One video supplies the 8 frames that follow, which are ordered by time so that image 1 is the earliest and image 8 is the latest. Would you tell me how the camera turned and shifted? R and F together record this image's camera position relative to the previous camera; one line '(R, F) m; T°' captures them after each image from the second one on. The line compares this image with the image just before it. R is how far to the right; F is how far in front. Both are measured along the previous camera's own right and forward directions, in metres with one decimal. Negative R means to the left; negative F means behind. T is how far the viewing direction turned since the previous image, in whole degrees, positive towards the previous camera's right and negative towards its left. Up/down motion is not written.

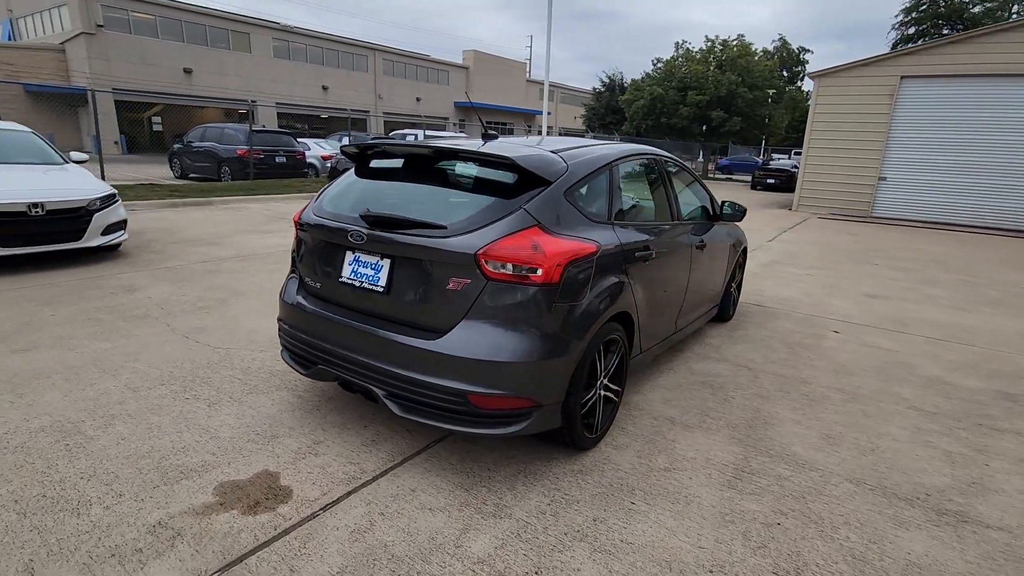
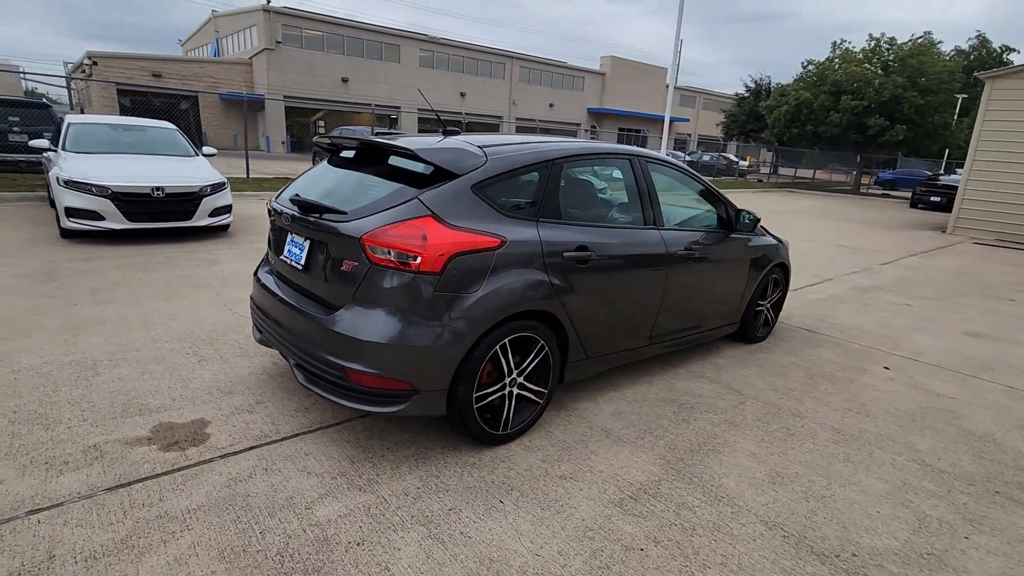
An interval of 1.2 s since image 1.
(+1.1, +0.1) m; -14°
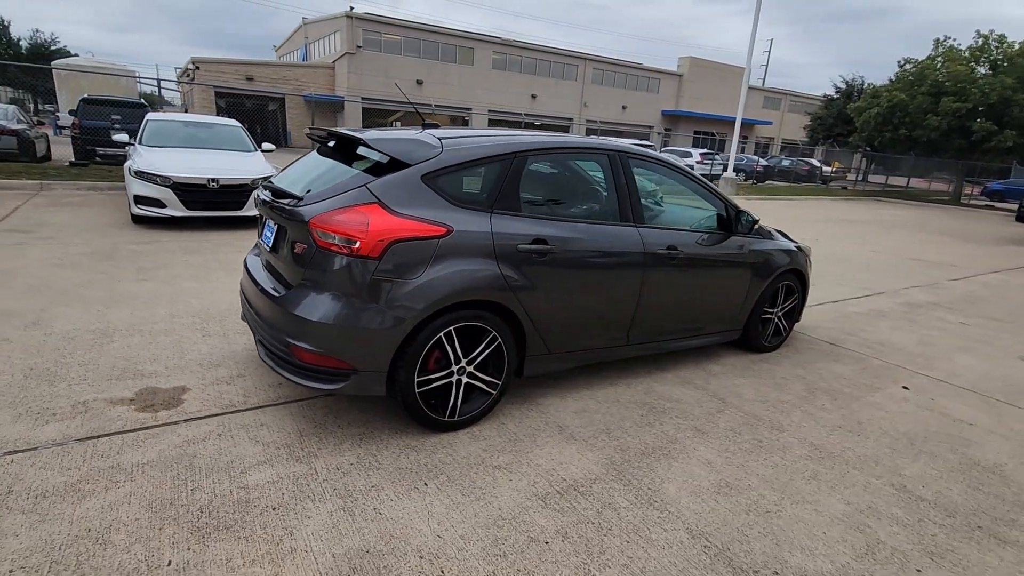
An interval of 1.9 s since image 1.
(+0.6, 0.0) m; -7°
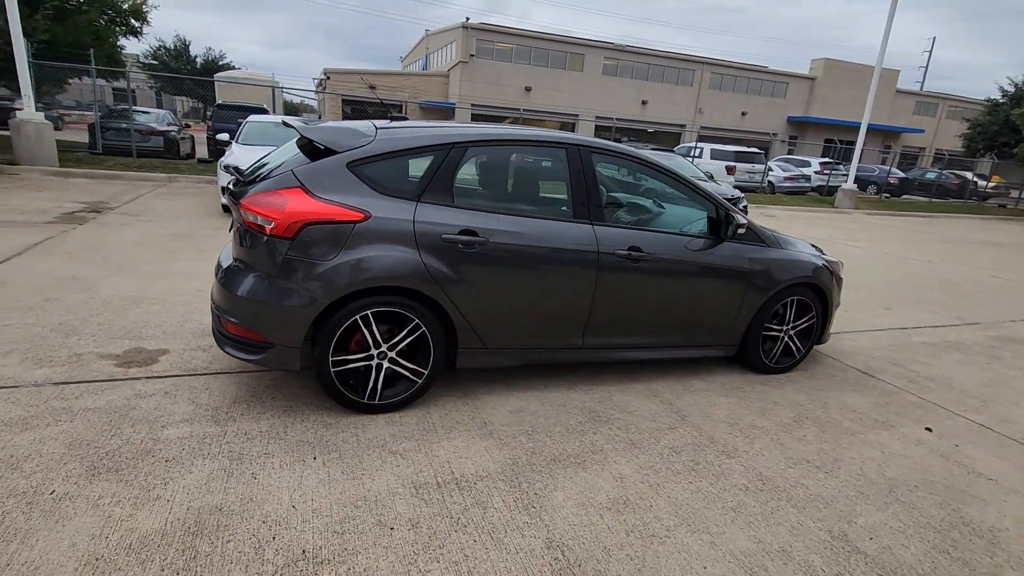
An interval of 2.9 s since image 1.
(+1.0, +0.1) m; -11°
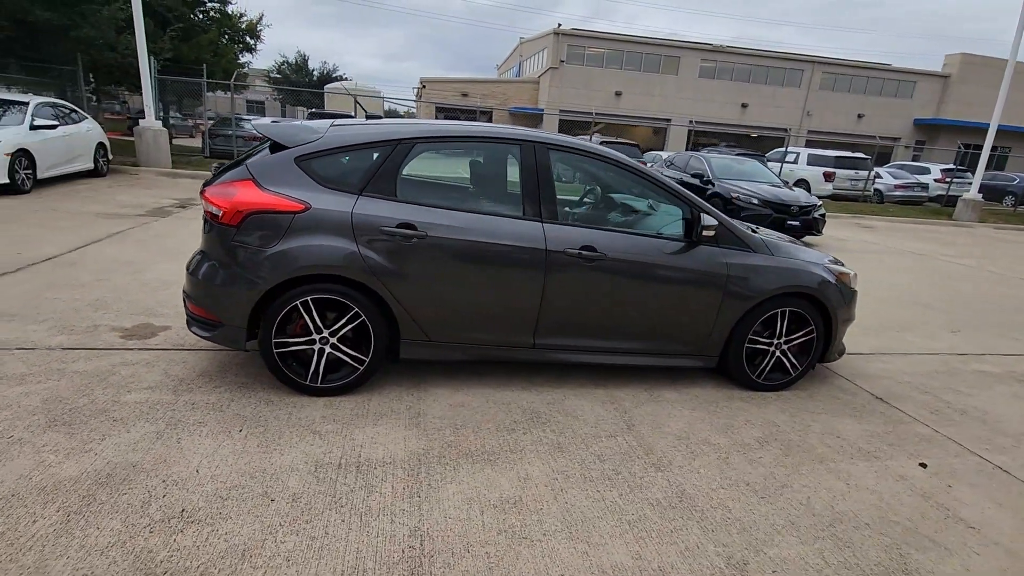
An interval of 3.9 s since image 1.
(+0.9, +0.1) m; -10°
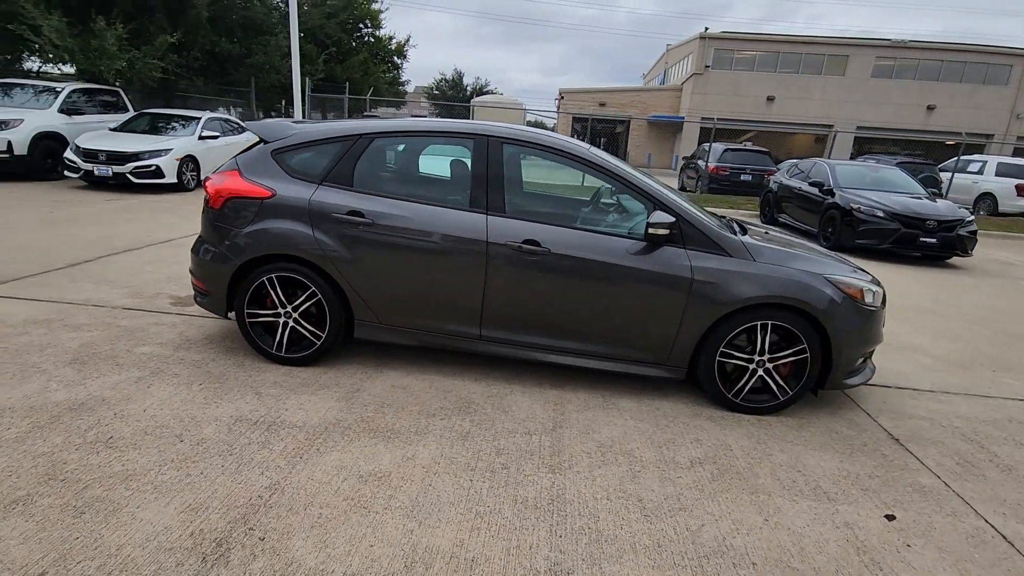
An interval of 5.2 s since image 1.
(+1.2, +0.1) m; -15°
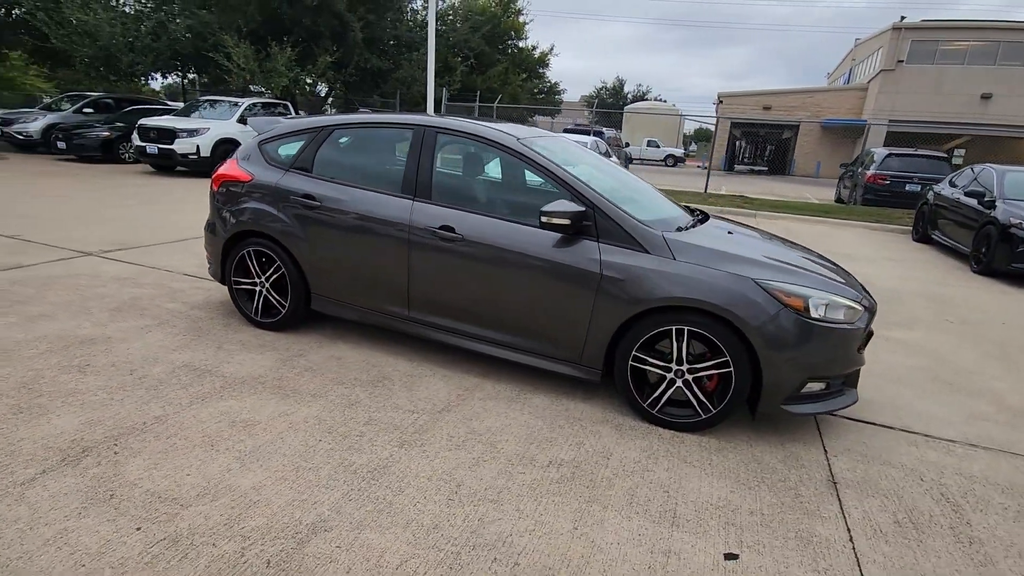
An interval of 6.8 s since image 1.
(+1.5, +0.2) m; -16°
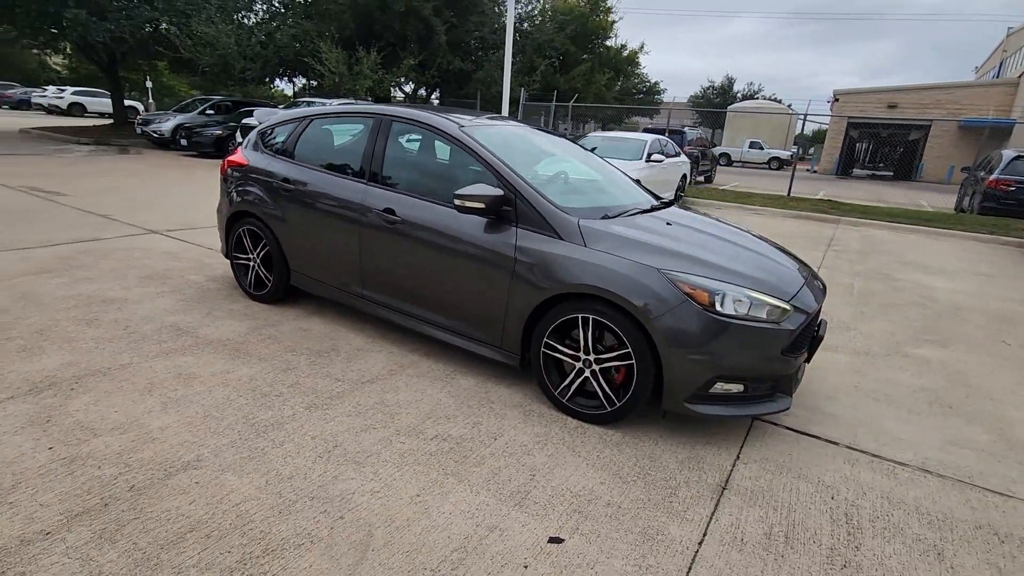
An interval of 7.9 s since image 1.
(+1.0, 0.0) m; -10°
